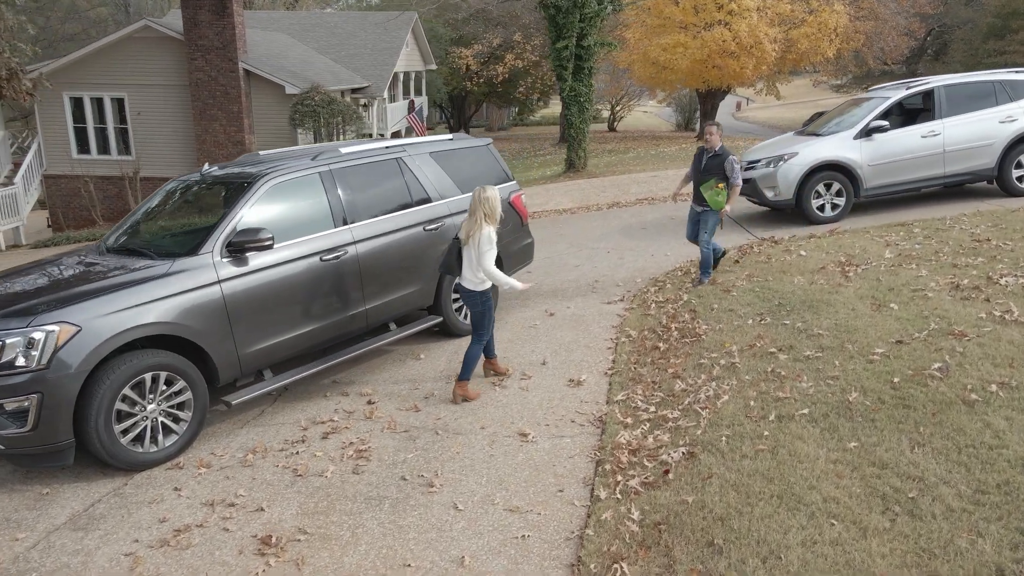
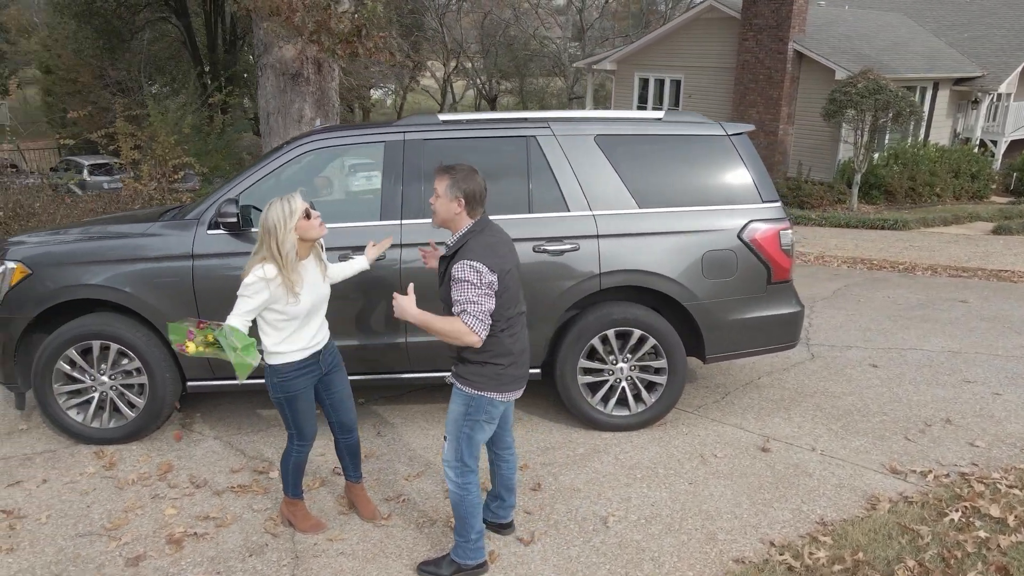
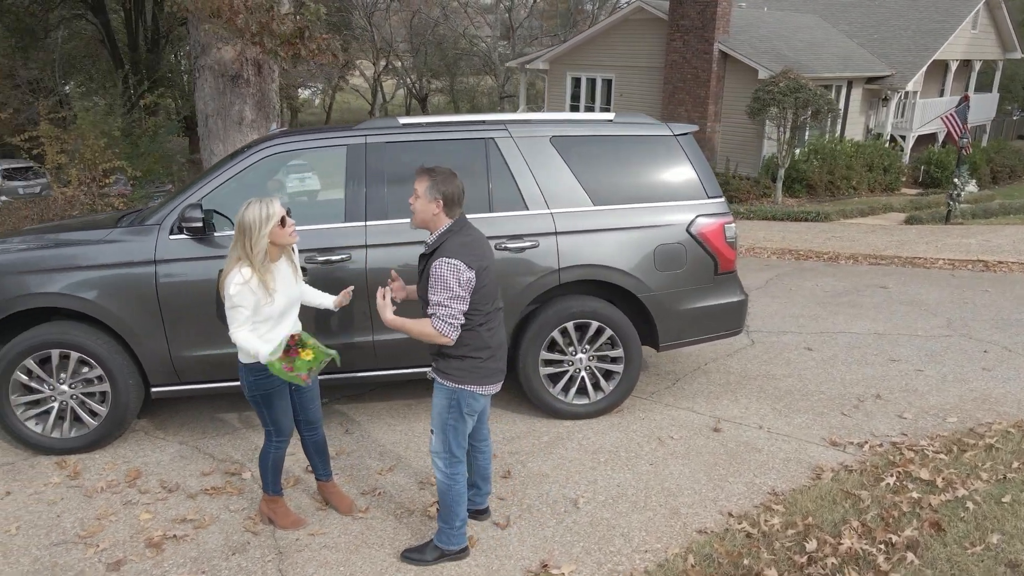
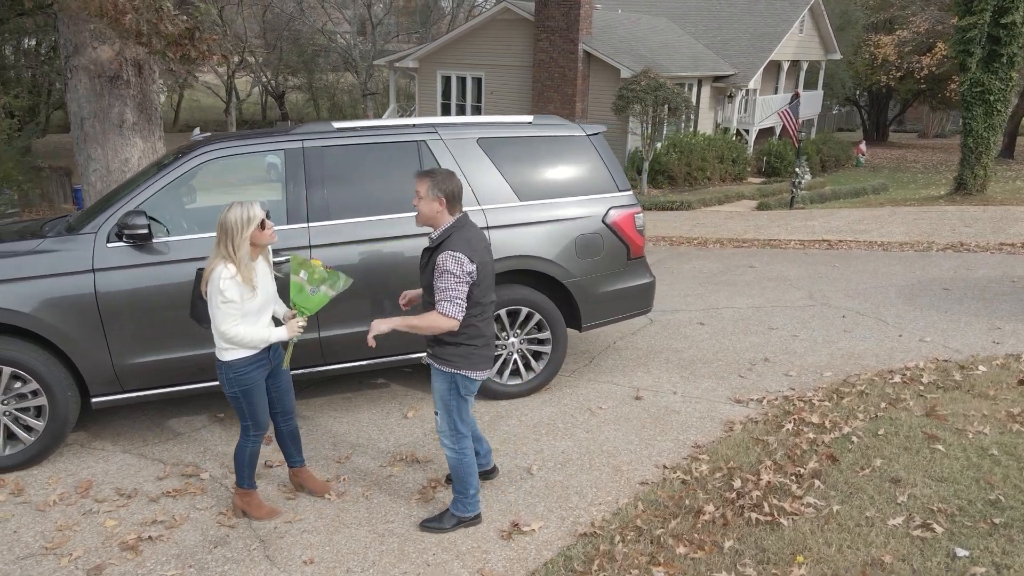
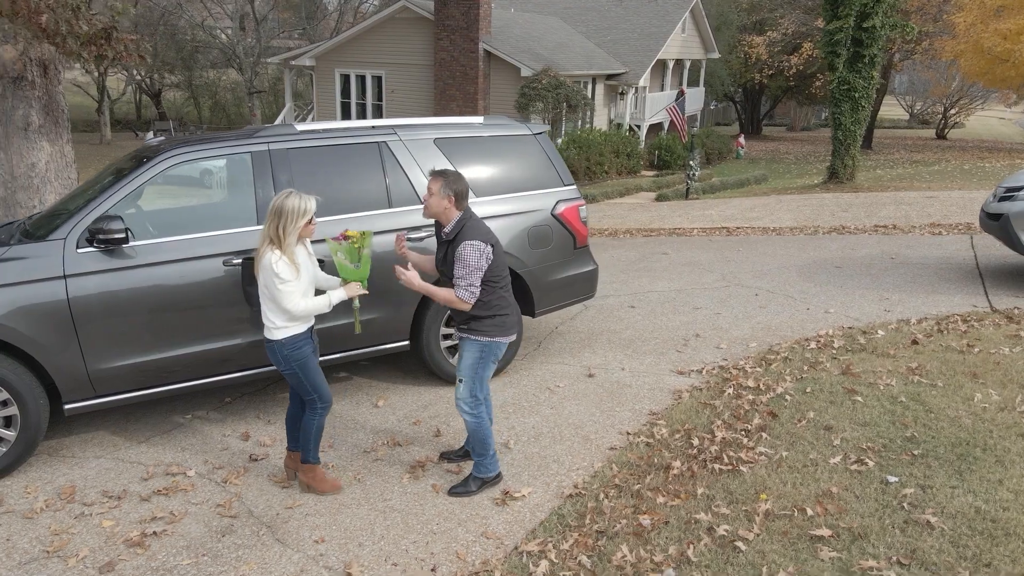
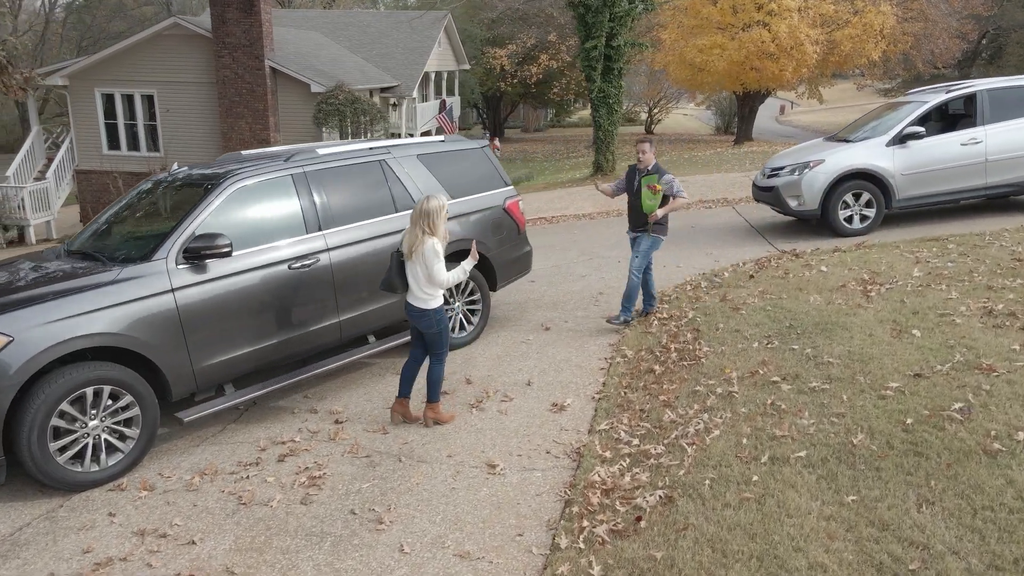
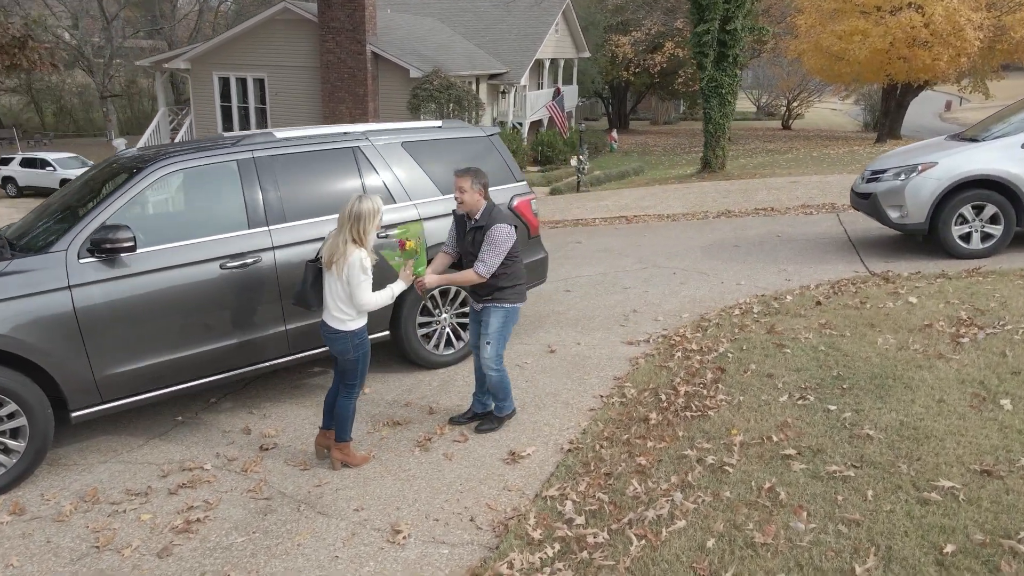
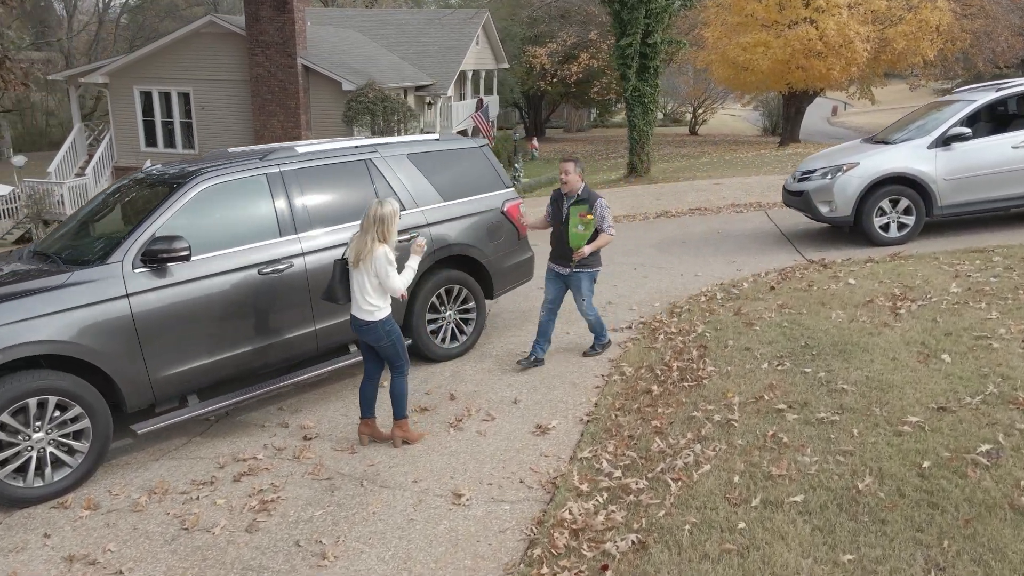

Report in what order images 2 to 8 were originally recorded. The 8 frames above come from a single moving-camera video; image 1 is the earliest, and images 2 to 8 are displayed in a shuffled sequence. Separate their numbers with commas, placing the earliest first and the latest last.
6, 8, 7, 5, 4, 3, 2
